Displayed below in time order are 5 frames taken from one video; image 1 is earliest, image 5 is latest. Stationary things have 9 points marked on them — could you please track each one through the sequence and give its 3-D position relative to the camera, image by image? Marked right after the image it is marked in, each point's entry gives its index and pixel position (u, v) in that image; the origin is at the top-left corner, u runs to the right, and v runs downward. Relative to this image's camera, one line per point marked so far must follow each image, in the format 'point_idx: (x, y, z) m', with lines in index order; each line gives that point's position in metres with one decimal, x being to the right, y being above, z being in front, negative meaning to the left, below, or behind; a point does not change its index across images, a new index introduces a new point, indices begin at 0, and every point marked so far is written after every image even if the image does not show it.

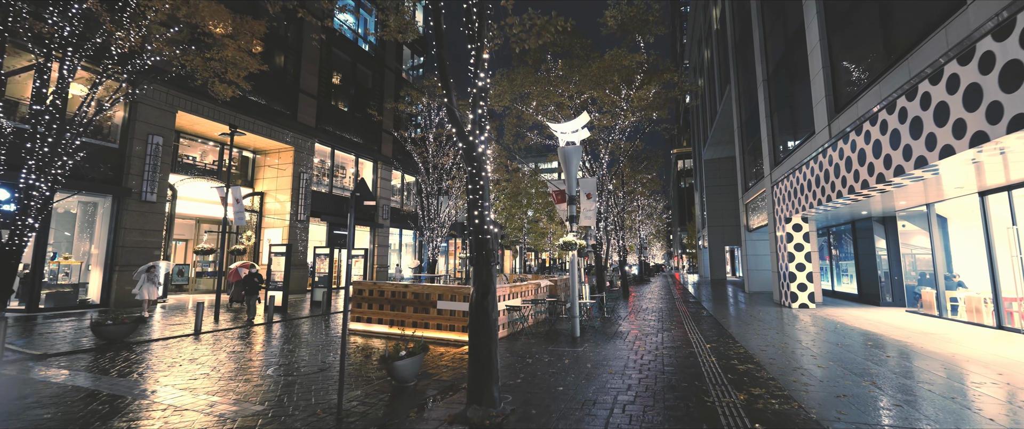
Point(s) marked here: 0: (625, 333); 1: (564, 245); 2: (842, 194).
0: (+2.7, -2.8, +9.9) m
1: (+1.2, -0.7, +10.1) m
2: (+8.3, +0.5, +10.6) m
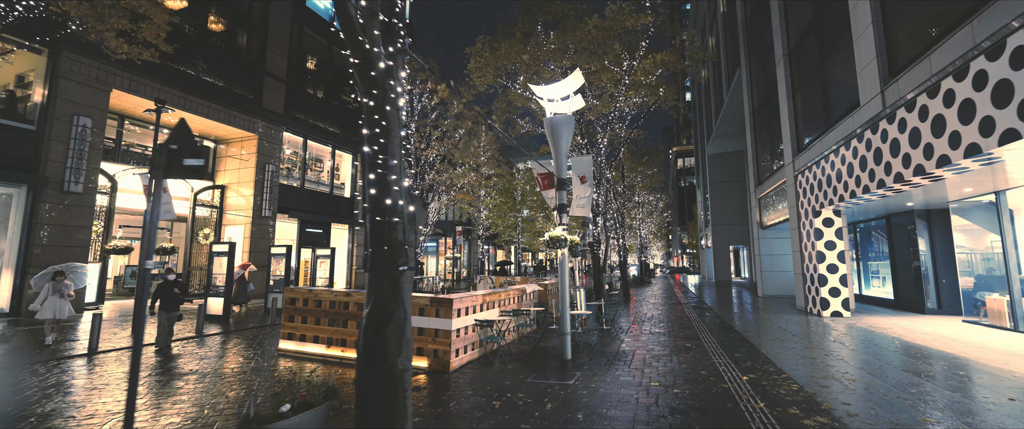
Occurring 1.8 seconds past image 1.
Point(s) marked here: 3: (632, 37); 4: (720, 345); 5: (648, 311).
0: (+2.2, -2.6, +7.7) m
1: (+0.7, -0.5, +7.9) m
2: (+7.8, +0.7, +8.5) m
3: (+3.9, +5.7, +13.2) m
4: (+4.3, -2.7, +8.7) m
5: (+5.3, -3.8, +16.3) m
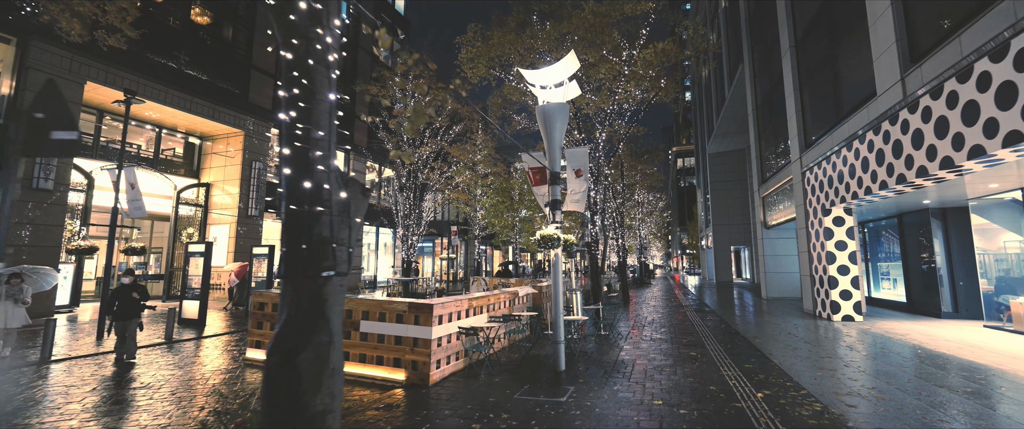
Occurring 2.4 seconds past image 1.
0: (+2.0, -2.5, +7.1) m
1: (+0.5, -0.4, +7.3) m
2: (+7.6, +0.8, +7.8) m
3: (+3.7, +5.7, +12.6) m
4: (+4.1, -2.6, +8.0) m
5: (+5.1, -3.7, +15.6) m
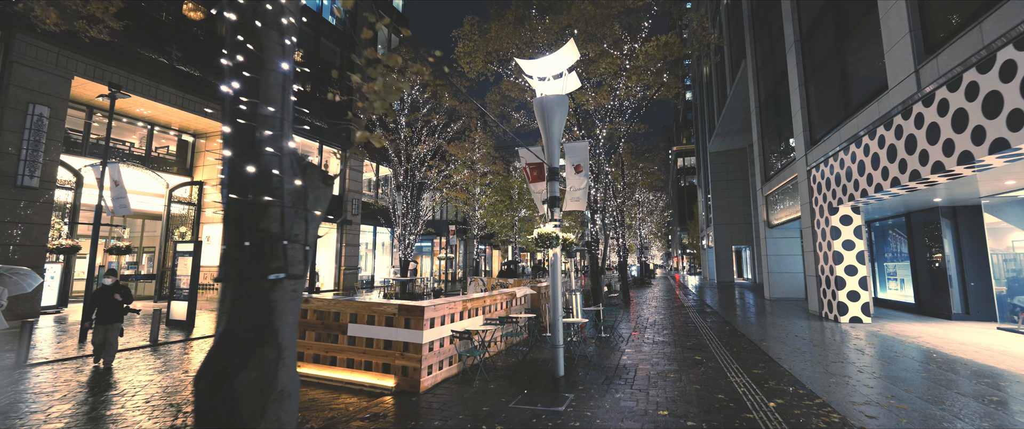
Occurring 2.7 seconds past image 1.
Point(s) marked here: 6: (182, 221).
0: (+1.9, -2.5, +6.7) m
1: (+0.5, -0.4, +6.9) m
2: (+7.6, +0.8, +7.5) m
3: (+3.6, +5.8, +12.2) m
4: (+4.1, -2.6, +7.6) m
5: (+5.1, -3.7, +15.3) m
6: (-14.7, -0.3, +18.5) m
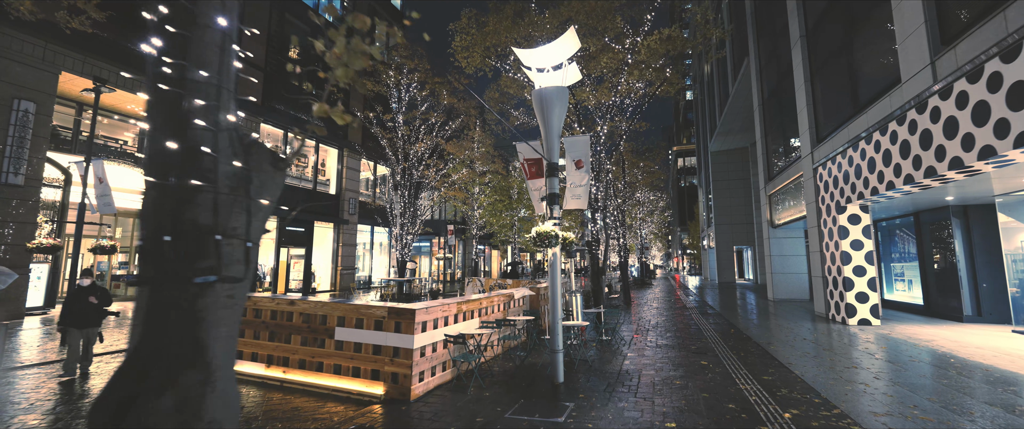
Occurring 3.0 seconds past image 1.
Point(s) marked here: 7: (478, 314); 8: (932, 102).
0: (+1.8, -2.5, +6.4) m
1: (+0.4, -0.4, +6.6) m
2: (+7.5, +0.8, +7.1) m
3: (+3.6, +5.8, +11.9) m
4: (+4.0, -2.6, +7.3) m
5: (+5.0, -3.7, +15.0) m
6: (-14.7, -0.2, +18.1) m
7: (-0.6, -1.7, +7.3) m
8: (+7.6, +2.0, +7.6) m
